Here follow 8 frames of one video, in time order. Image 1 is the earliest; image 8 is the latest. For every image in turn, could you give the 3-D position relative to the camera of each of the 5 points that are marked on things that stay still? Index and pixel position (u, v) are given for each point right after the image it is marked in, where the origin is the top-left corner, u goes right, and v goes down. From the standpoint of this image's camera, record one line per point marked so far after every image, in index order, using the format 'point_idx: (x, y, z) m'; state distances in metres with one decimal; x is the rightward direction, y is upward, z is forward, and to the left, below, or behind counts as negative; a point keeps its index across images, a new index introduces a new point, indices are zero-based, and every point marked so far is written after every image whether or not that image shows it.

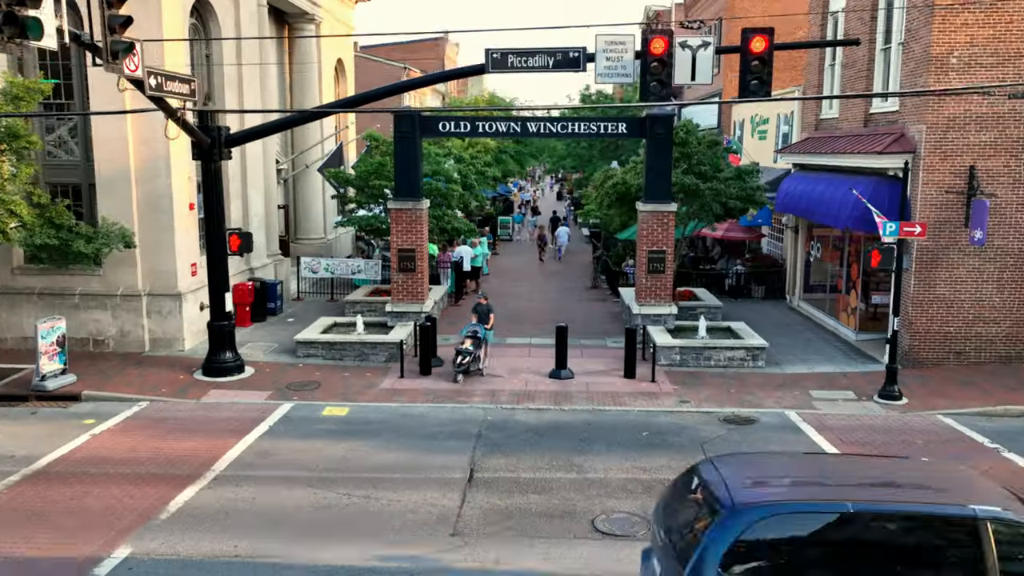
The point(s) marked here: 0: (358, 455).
0: (-1.3, -1.4, +10.5) m
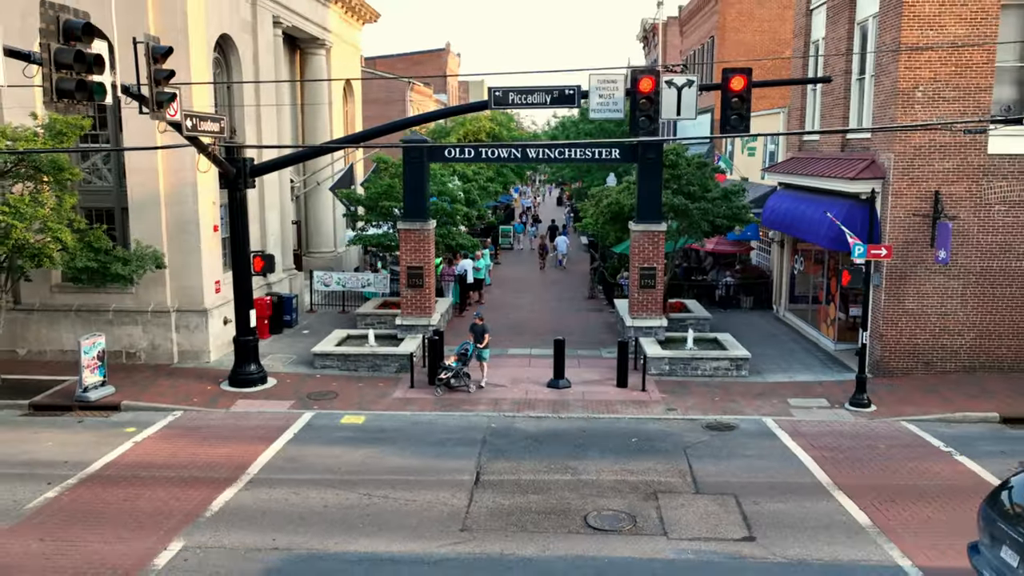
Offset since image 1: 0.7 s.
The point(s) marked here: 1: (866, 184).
0: (-1.2, -1.6, +11.7) m
1: (+4.3, +1.3, +15.4) m
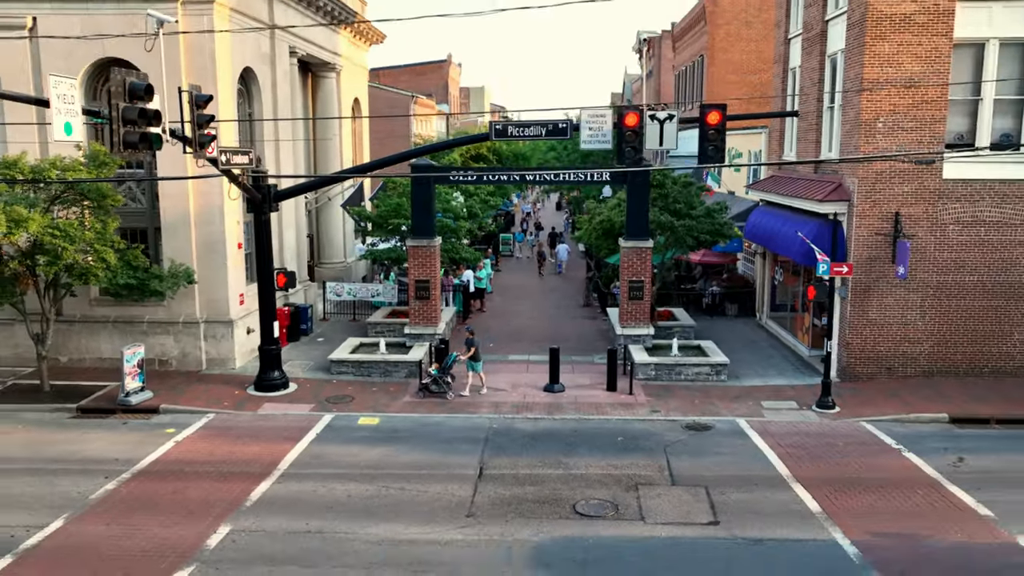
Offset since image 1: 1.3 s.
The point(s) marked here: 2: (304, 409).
0: (-1.2, -1.7, +13.2) m
1: (+4.3, +1.1, +17.0) m
2: (-2.6, -1.5, +15.7) m
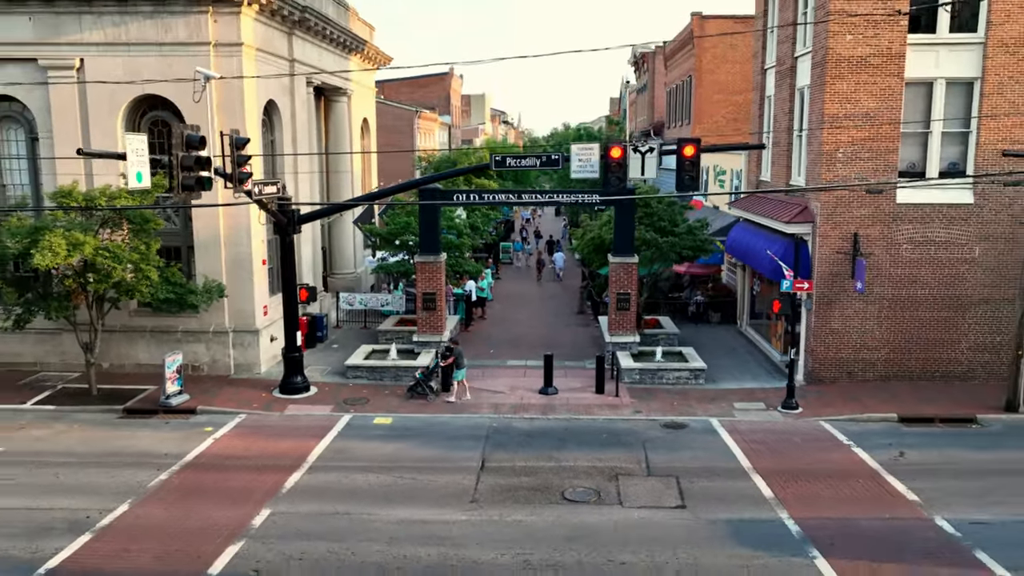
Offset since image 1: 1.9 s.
0: (-1.3, -1.9, +15.1) m
1: (+4.3, +0.9, +18.9) m
2: (-2.6, -1.7, +17.6) m
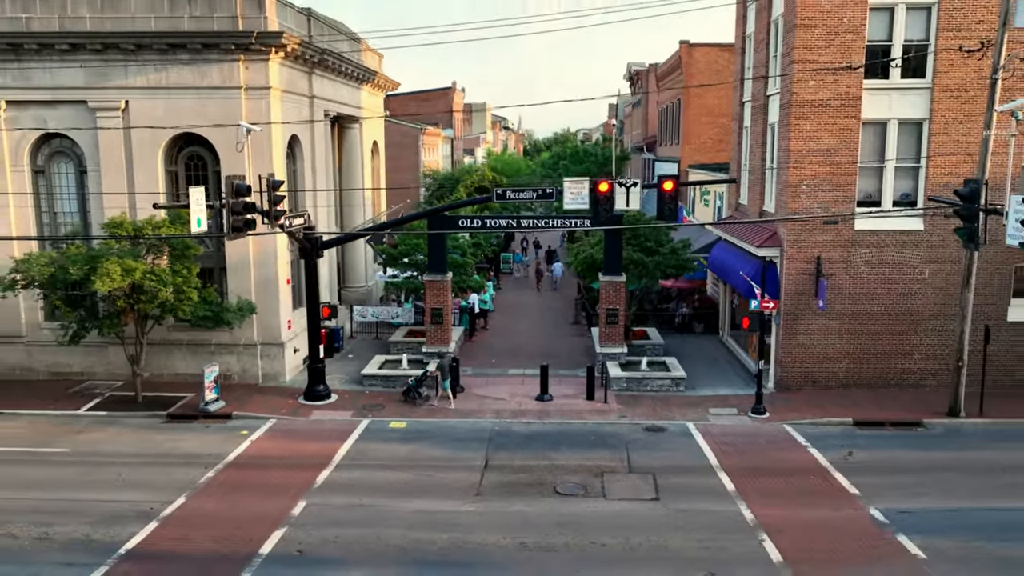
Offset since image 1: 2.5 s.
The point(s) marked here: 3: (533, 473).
0: (-1.3, -2.2, +17.3) m
1: (+4.3, +0.6, +21.1) m
2: (-2.6, -2.0, +19.9) m
3: (+0.3, -2.4, +16.1) m
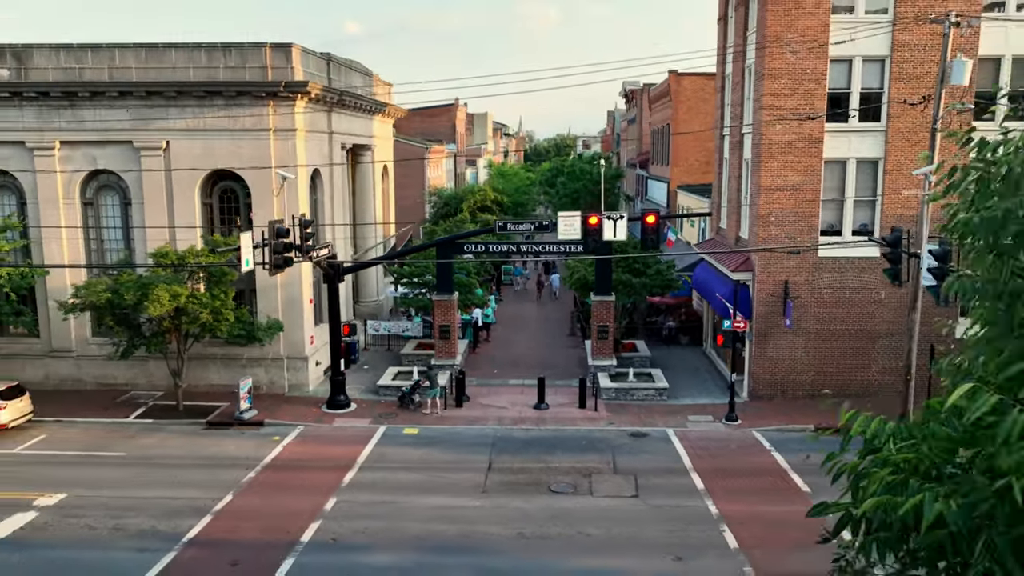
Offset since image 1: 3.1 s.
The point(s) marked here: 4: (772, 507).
0: (-1.3, -2.6, +19.8) m
1: (+4.3, +0.2, +23.6) m
2: (-2.6, -2.4, +22.3) m
3: (+0.3, -2.7, +18.5) m
4: (+3.5, -2.9, +16.8) m
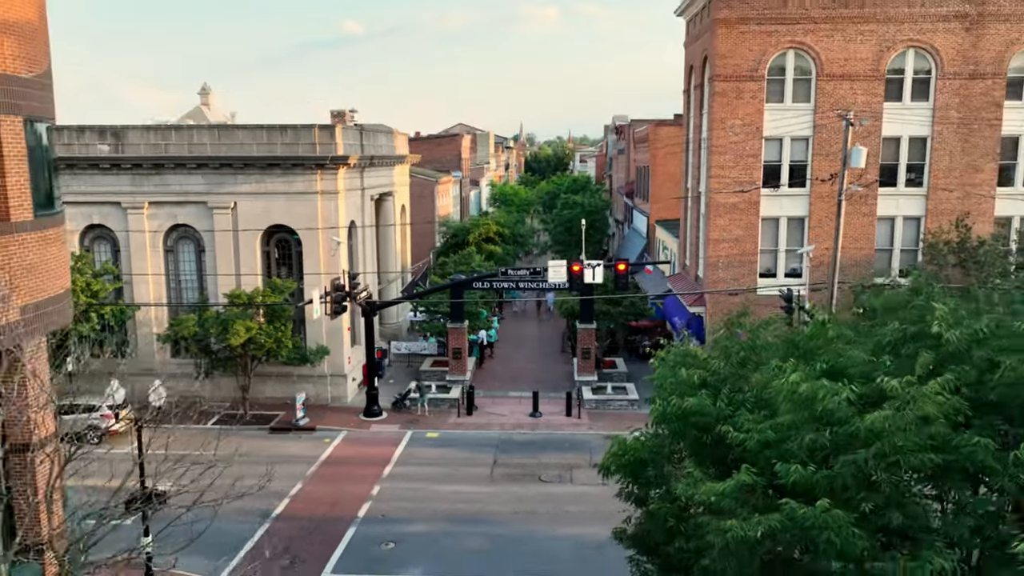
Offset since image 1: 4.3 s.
0: (-1.3, -3.3, +25.6) m
1: (+4.3, -0.5, +29.3) m
2: (-2.6, -3.1, +28.1) m
3: (+0.3, -3.5, +24.3) m
4: (+3.5, -3.6, +22.6) m
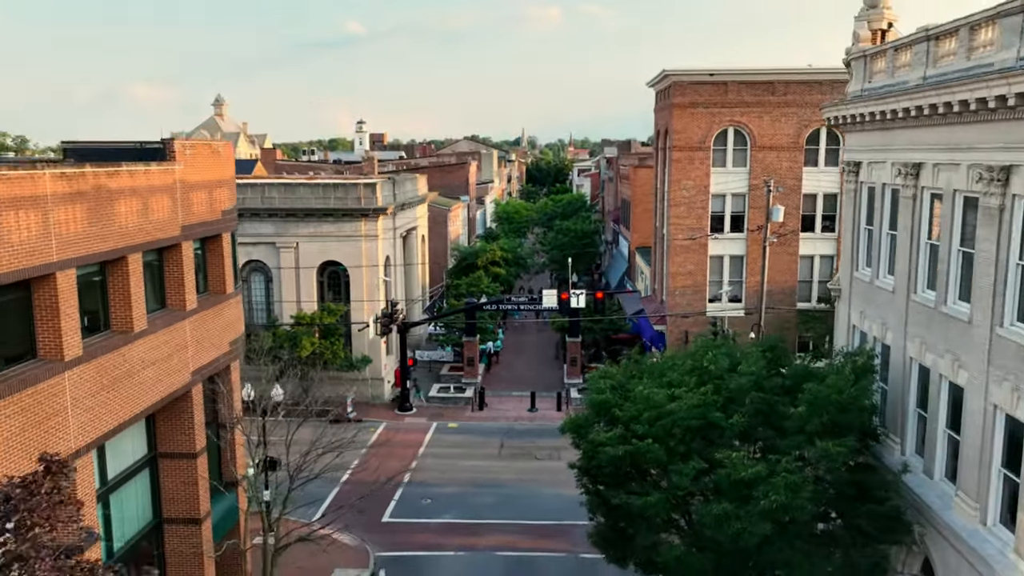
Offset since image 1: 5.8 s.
0: (-1.2, -4.0, +33.5) m
1: (+4.4, -1.1, +37.3) m
2: (-2.5, -3.8, +36.1) m
3: (+0.3, -4.1, +32.3) m
4: (+3.5, -4.3, +30.6) m
